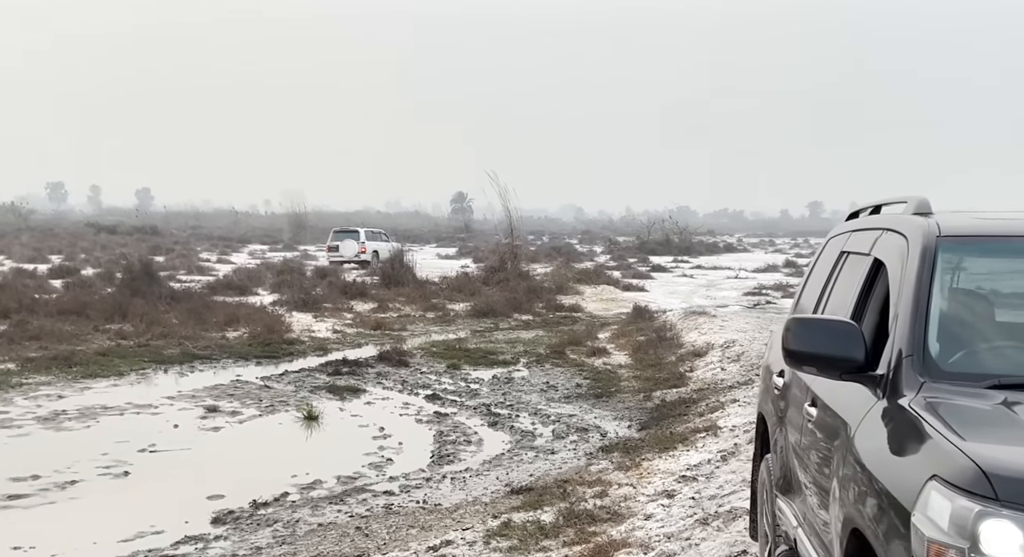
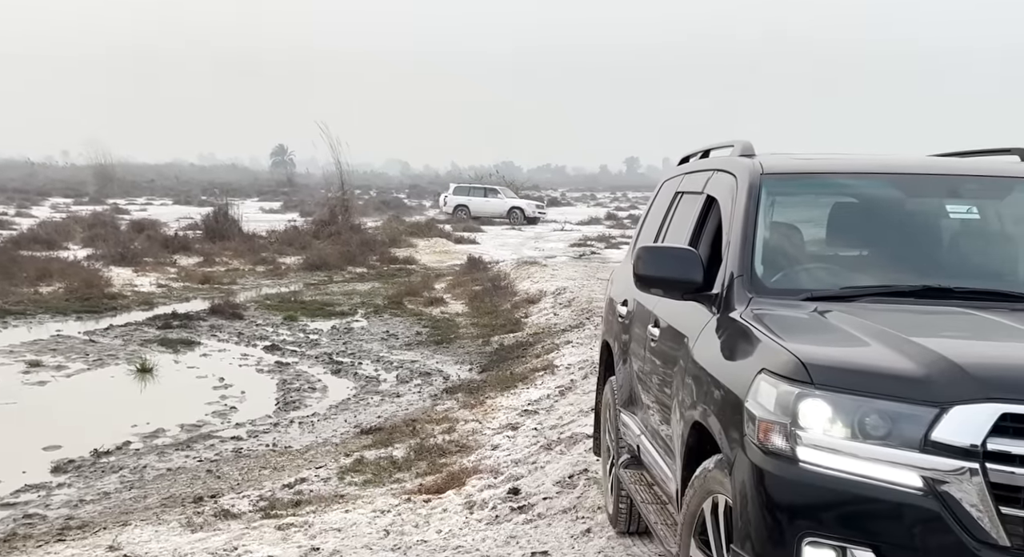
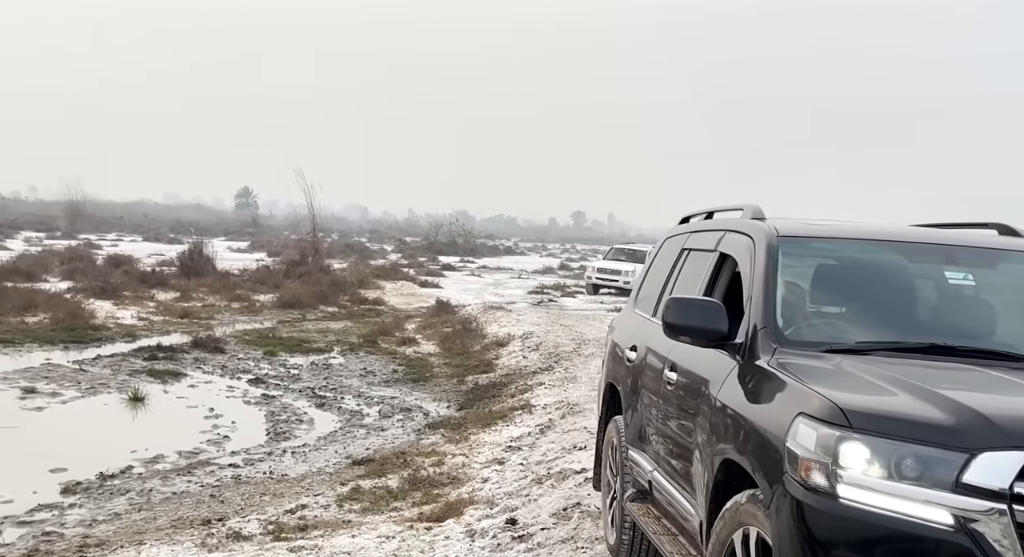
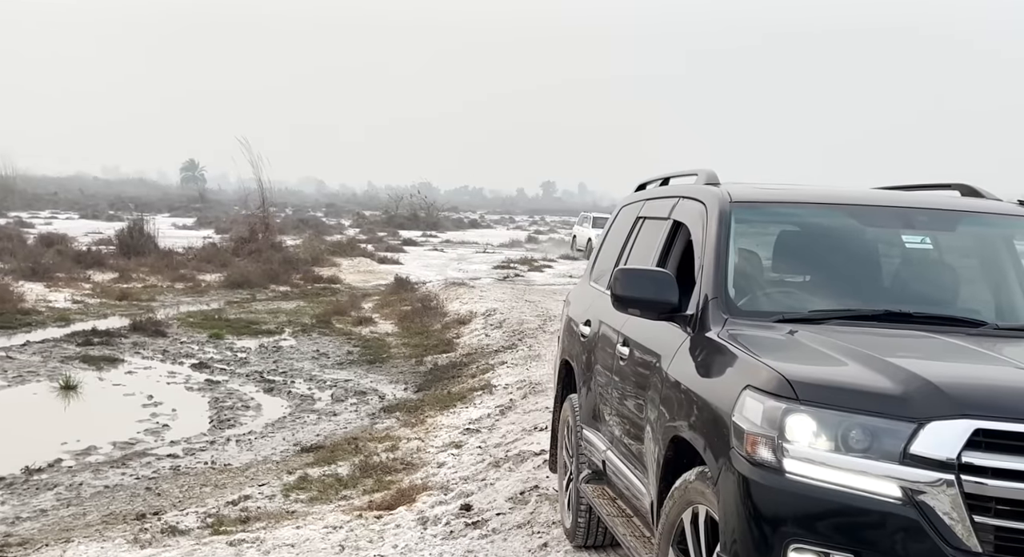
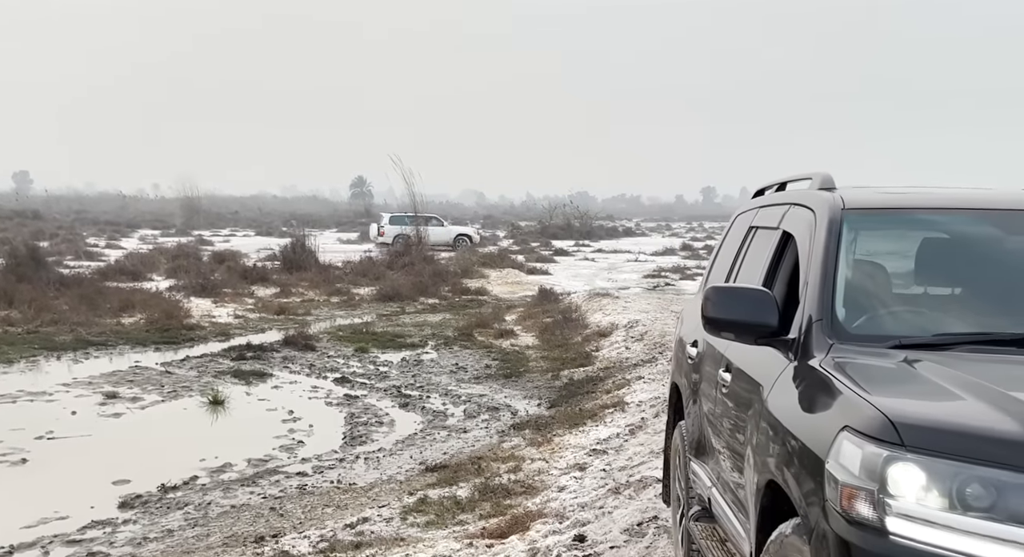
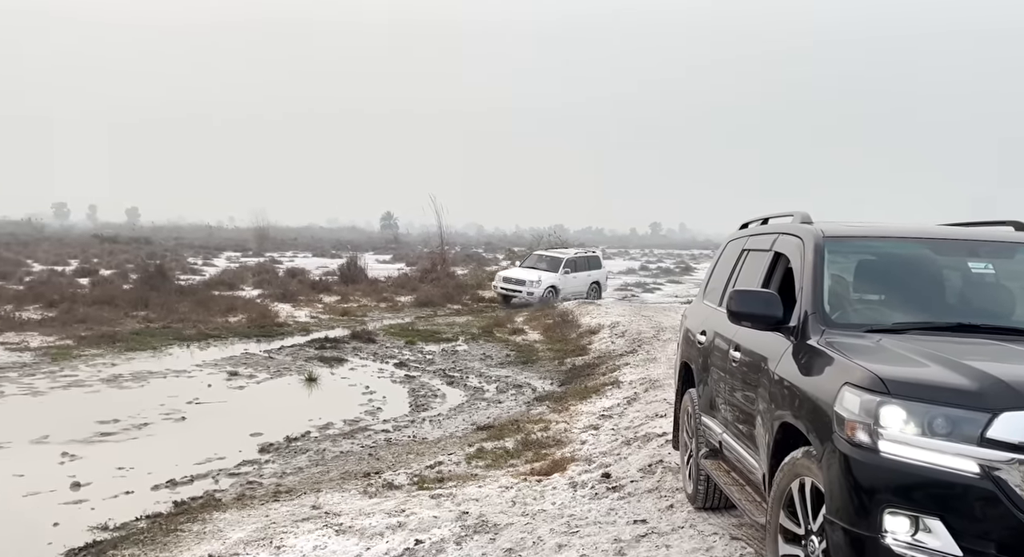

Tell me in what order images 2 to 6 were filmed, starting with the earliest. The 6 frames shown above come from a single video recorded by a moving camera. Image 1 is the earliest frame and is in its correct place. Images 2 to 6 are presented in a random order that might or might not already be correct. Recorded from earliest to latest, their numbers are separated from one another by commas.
5, 2, 4, 3, 6
